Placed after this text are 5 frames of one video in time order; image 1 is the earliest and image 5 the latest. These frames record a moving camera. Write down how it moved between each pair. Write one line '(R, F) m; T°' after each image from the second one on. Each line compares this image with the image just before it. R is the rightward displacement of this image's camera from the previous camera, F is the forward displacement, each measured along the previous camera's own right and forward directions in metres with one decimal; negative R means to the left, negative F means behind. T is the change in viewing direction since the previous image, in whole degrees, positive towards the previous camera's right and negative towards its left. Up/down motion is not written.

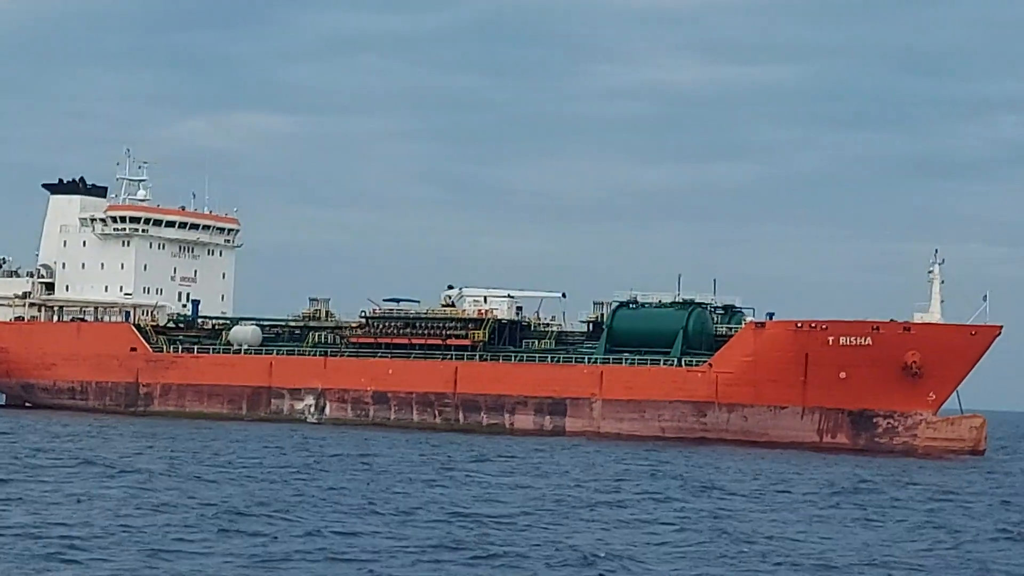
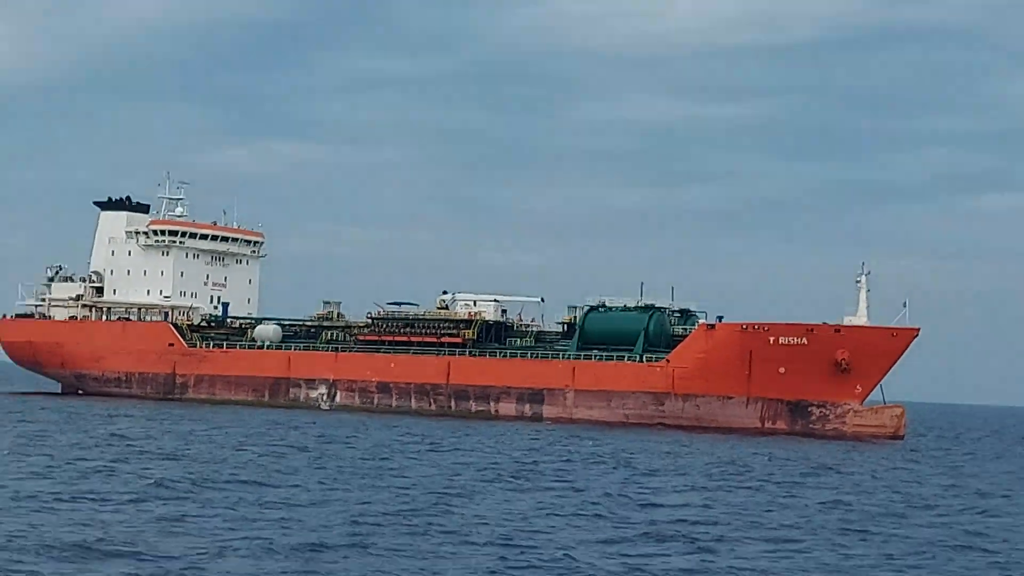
(+2.2, -4.1) m; -3°
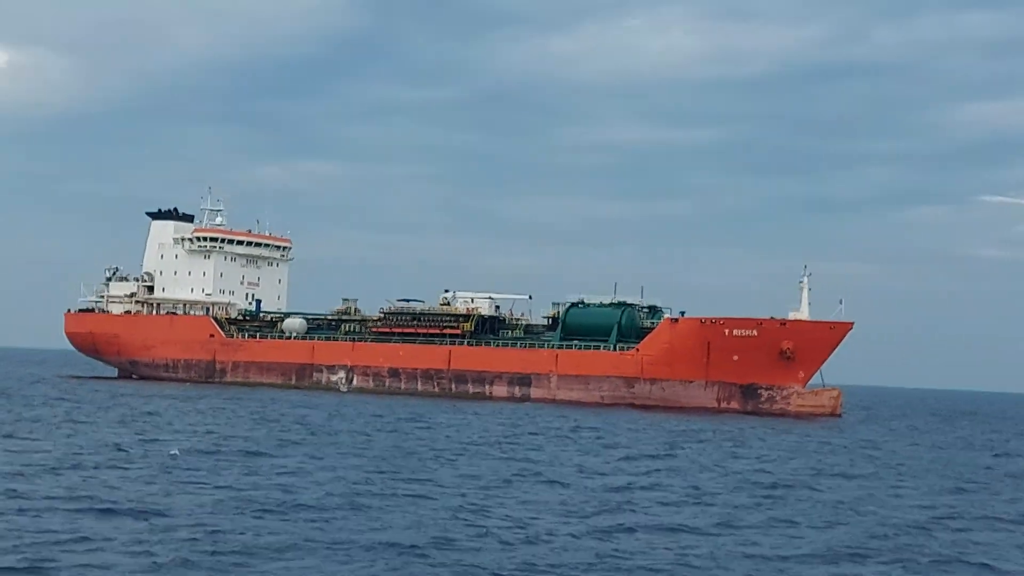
(+1.8, -5.1) m; -2°
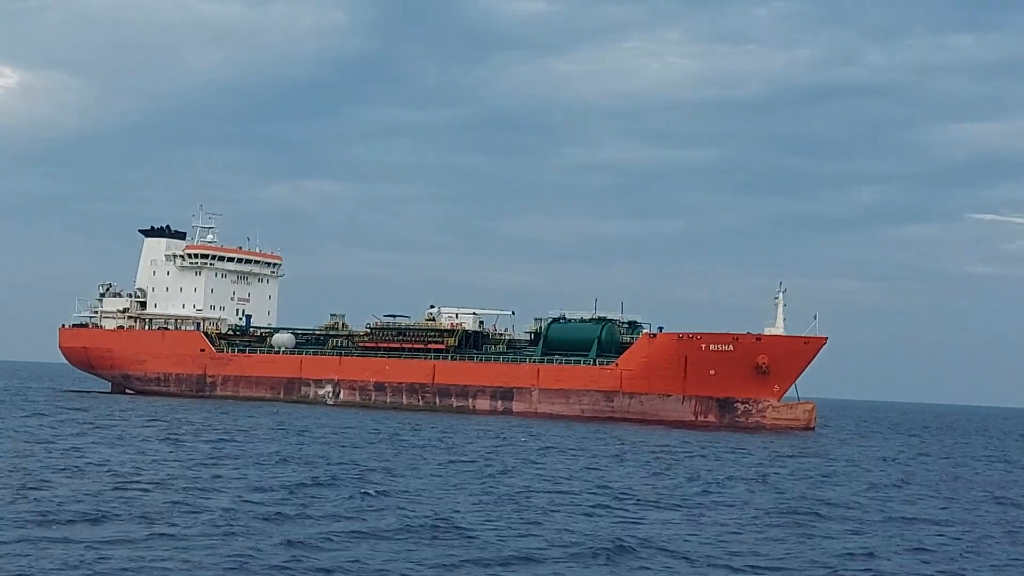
(+1.0, -0.8) m; -1°
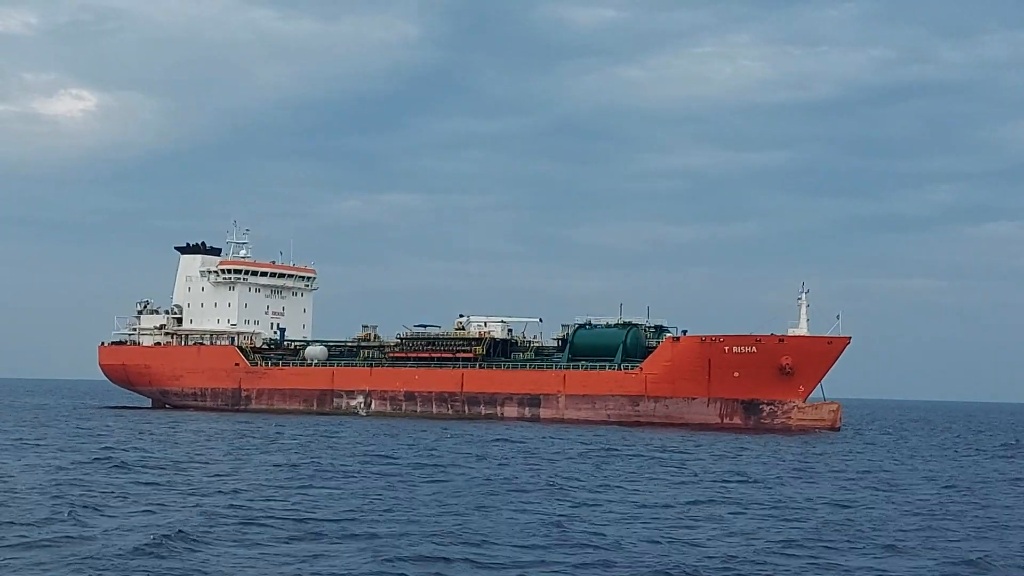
(+1.1, -0.4) m; -3°
